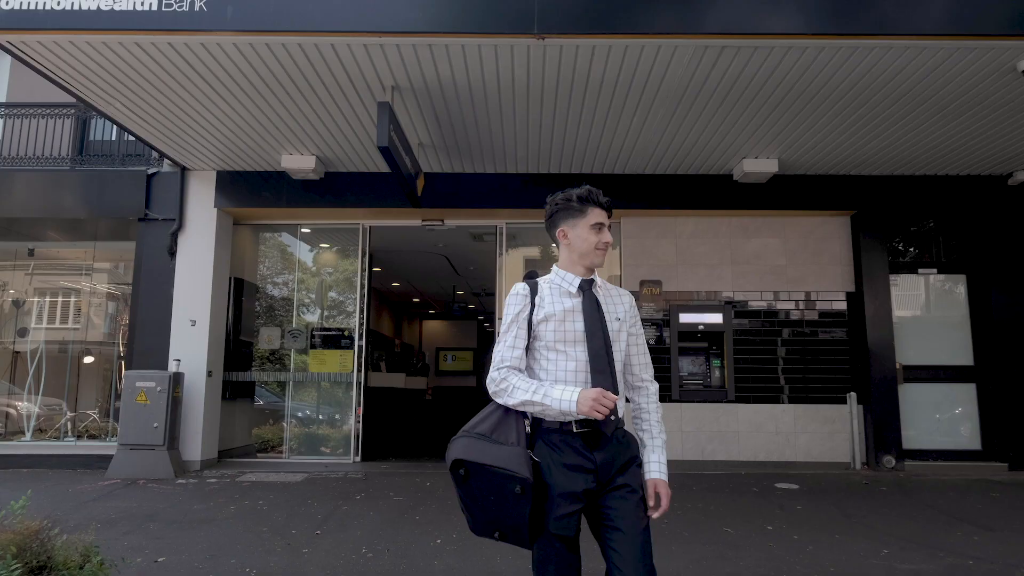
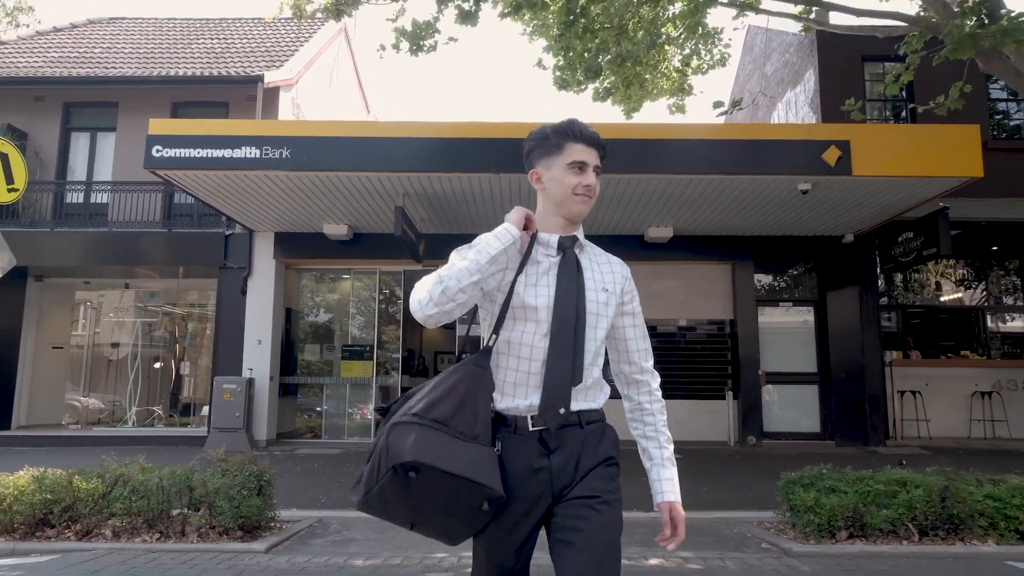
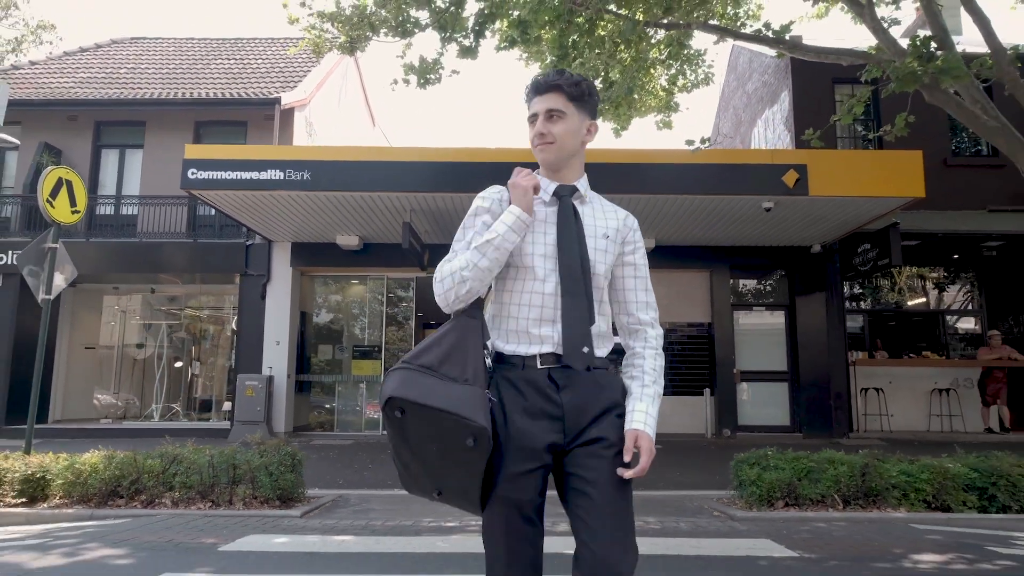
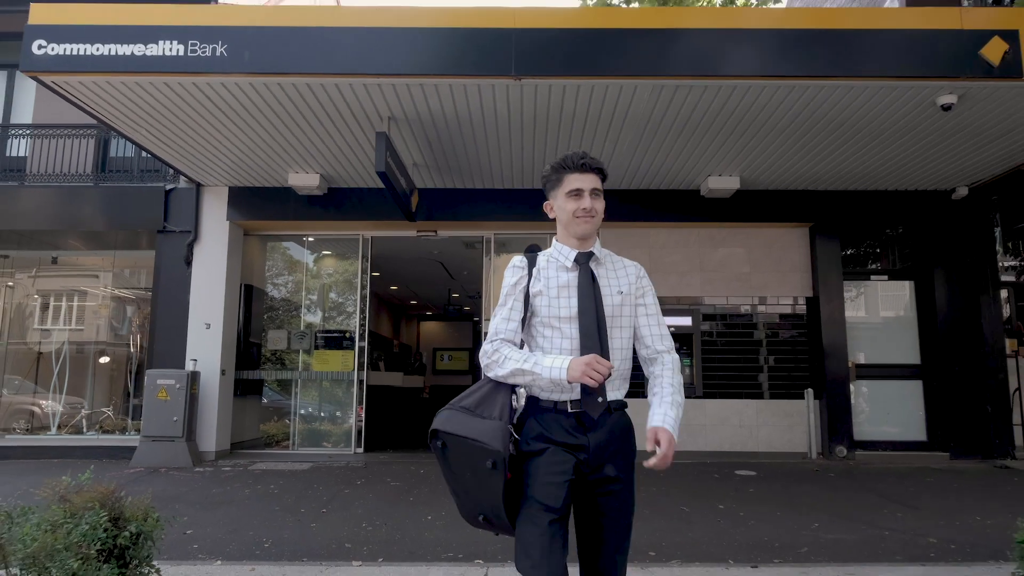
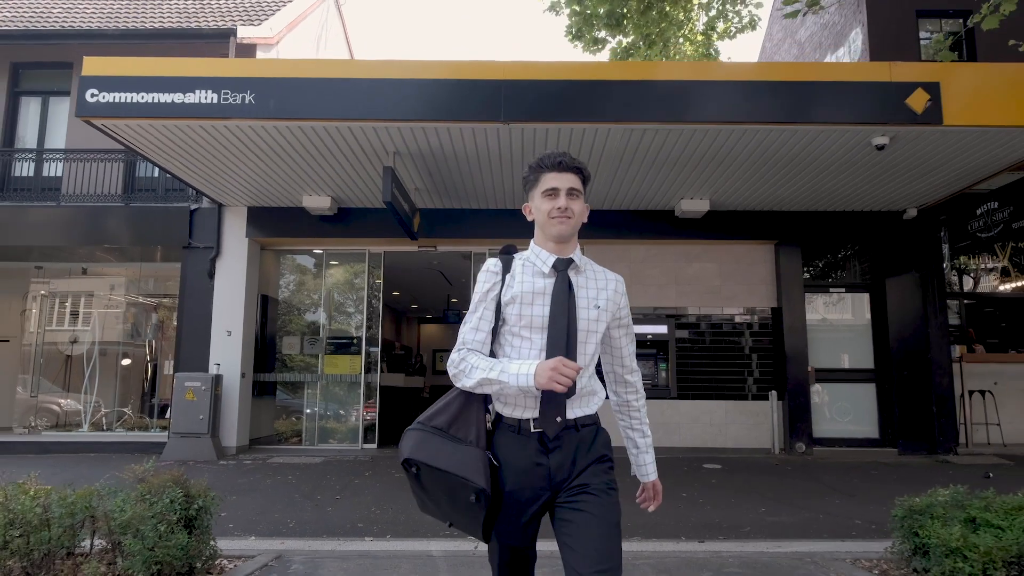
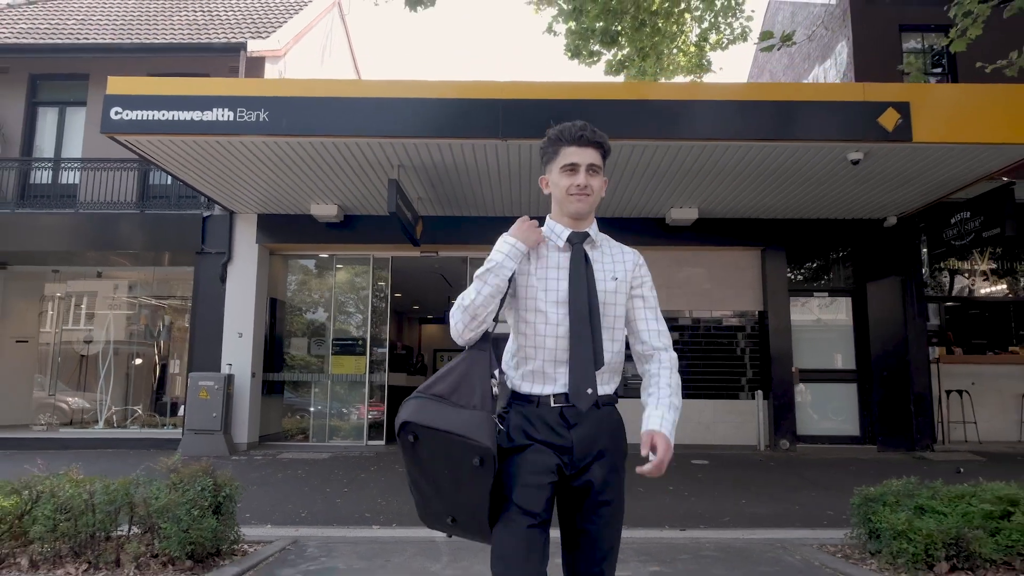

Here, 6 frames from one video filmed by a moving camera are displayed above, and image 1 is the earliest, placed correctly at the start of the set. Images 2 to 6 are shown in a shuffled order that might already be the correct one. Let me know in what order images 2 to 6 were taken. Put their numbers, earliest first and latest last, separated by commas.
4, 5, 6, 2, 3
